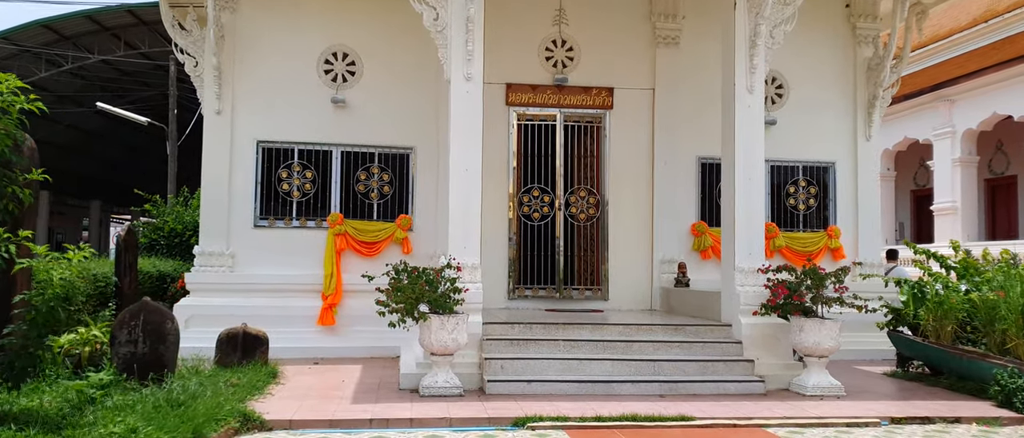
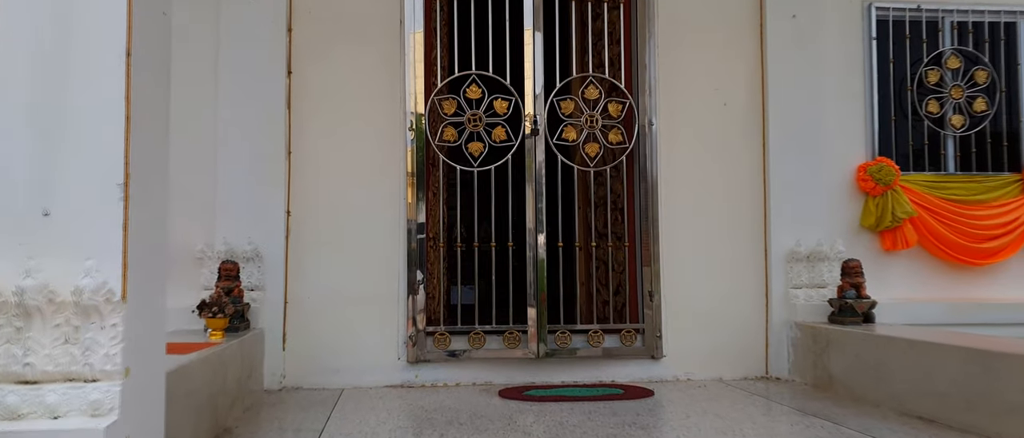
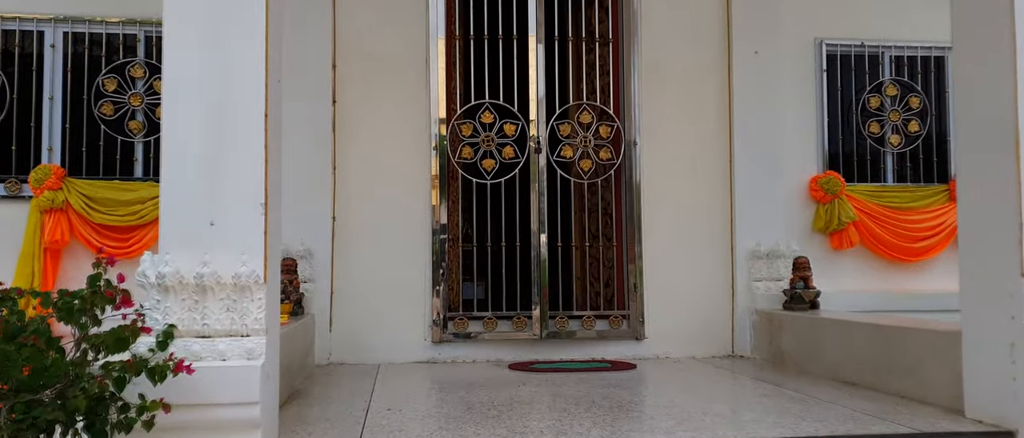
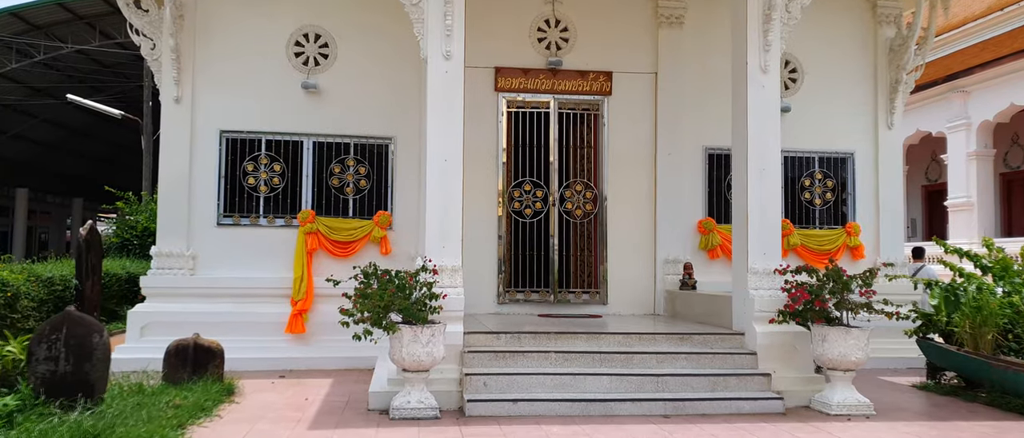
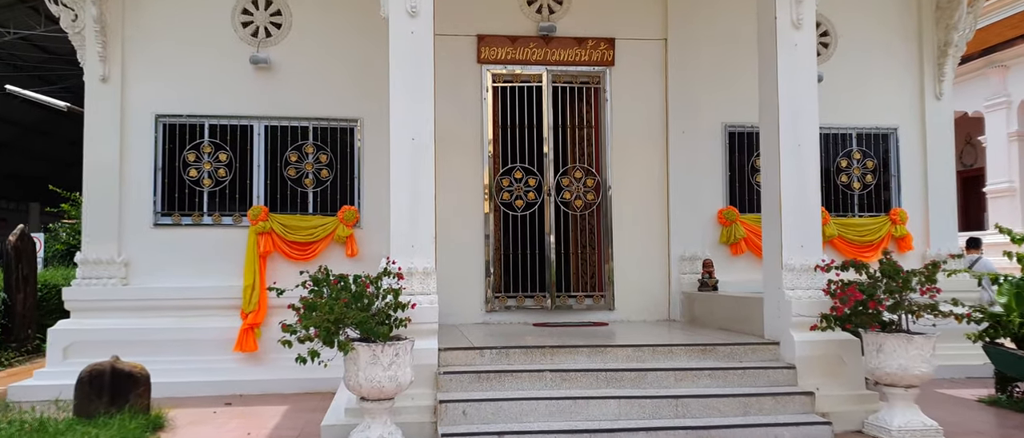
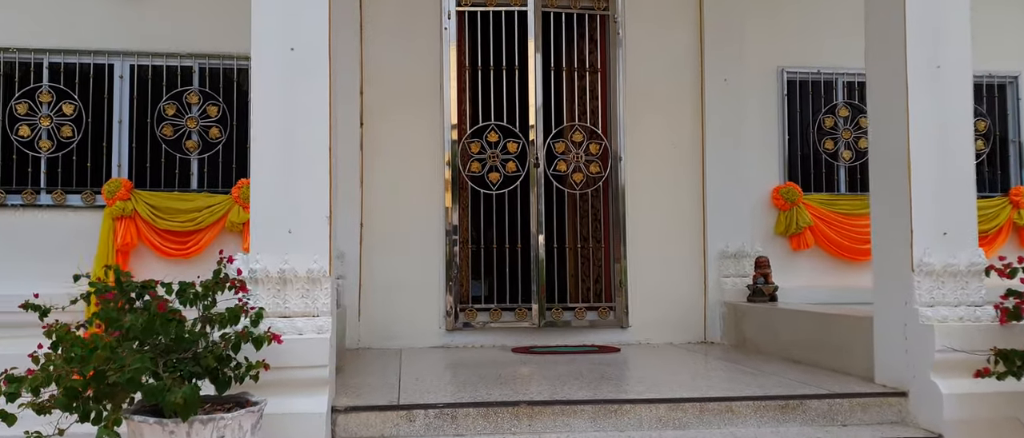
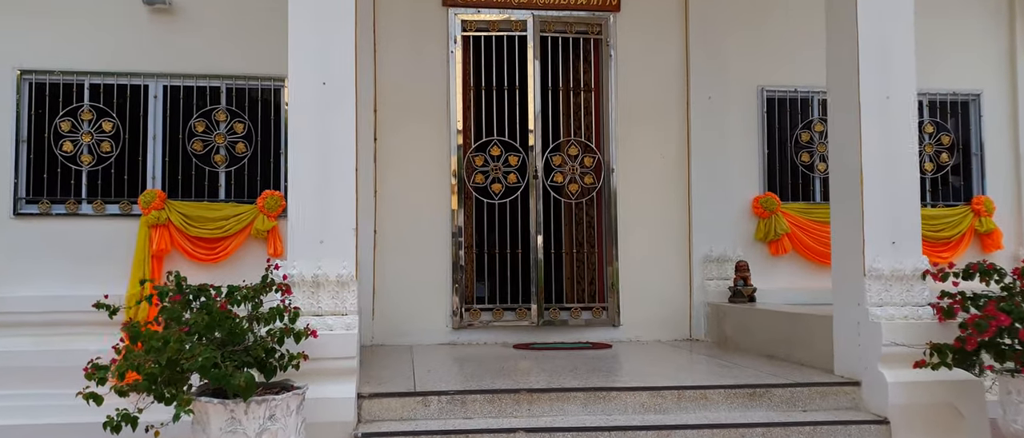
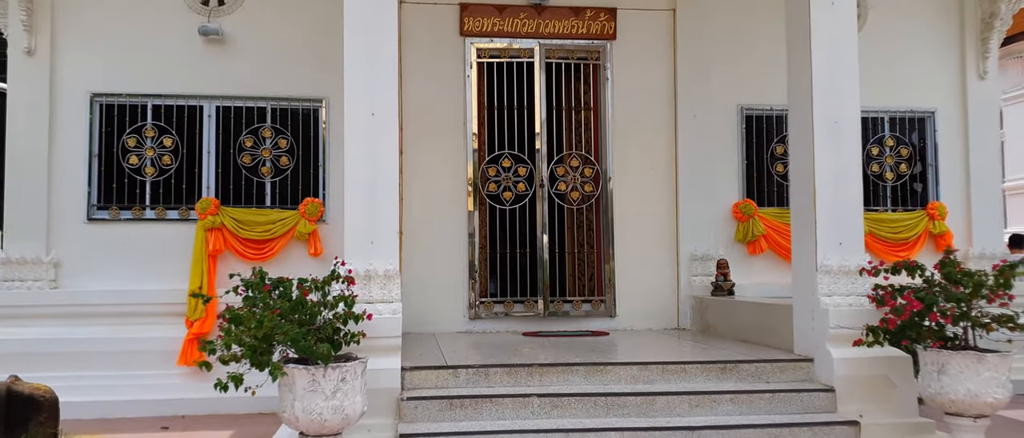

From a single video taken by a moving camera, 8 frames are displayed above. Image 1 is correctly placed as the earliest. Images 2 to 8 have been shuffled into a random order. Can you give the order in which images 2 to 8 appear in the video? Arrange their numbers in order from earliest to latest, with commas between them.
4, 5, 8, 7, 6, 3, 2
